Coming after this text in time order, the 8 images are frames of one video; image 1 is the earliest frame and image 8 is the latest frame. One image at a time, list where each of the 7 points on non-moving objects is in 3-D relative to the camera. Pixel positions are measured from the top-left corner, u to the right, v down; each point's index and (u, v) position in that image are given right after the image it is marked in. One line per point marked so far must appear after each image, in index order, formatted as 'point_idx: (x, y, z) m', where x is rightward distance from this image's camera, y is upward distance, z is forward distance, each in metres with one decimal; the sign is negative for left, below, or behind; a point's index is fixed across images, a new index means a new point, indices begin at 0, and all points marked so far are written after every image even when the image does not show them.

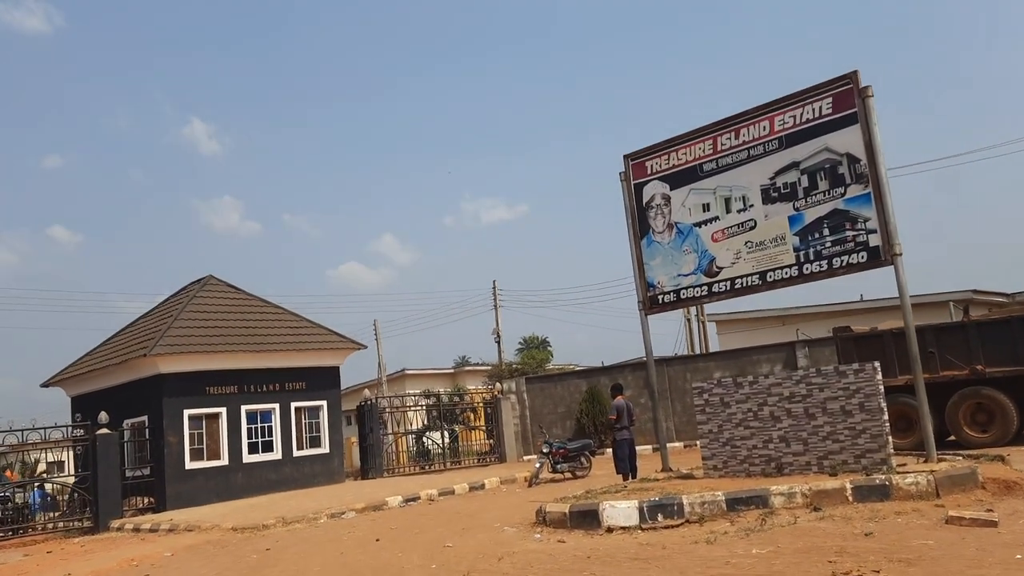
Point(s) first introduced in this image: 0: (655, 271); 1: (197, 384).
0: (+2.2, +0.3, +12.4) m
1: (-7.0, -2.1, +18.2) m
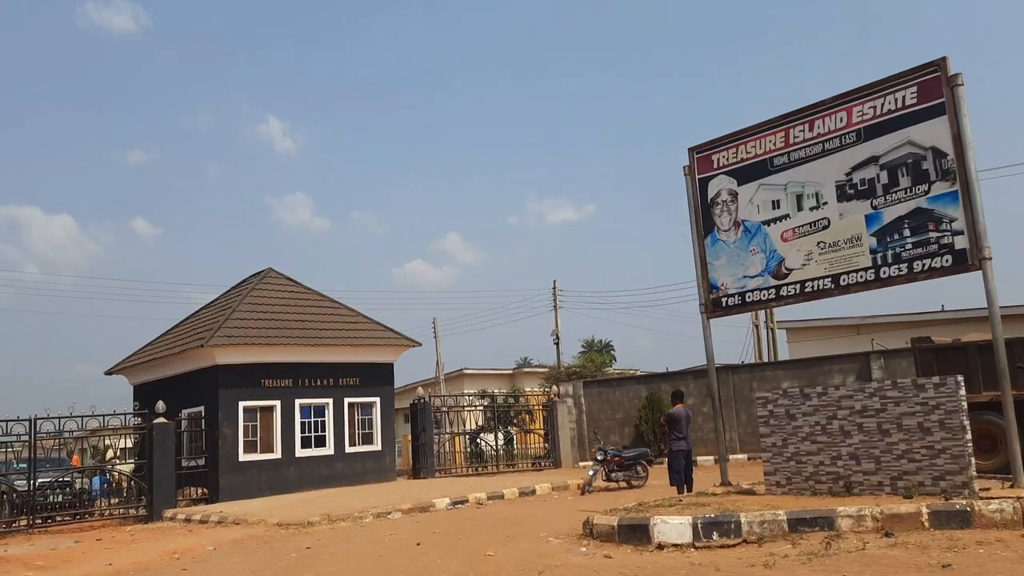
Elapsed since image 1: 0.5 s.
0: (+3.0, +0.2, +11.7) m
1: (-5.8, -2.0, +18.3) m
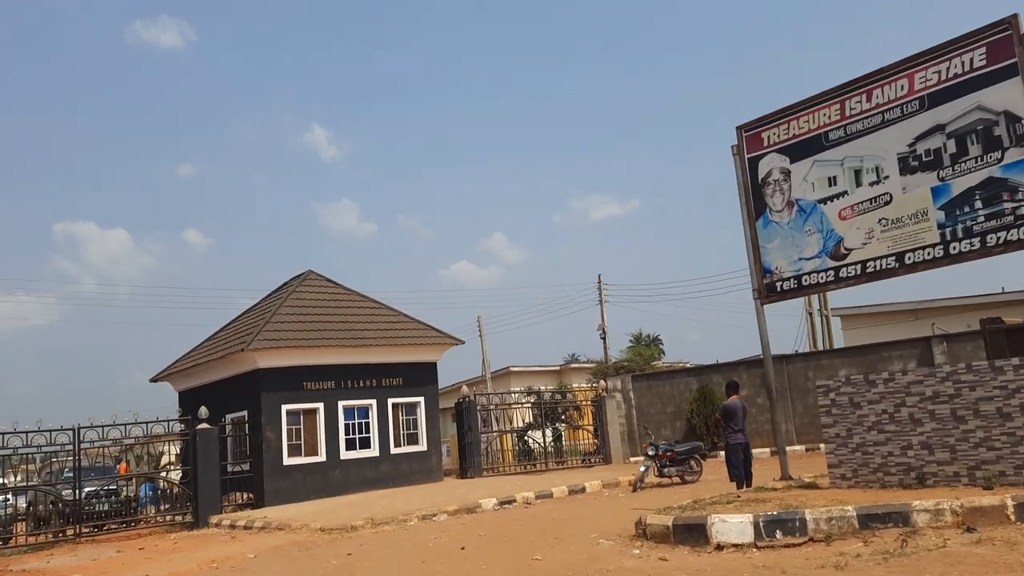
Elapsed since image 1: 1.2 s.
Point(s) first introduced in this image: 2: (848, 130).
0: (+3.5, +0.5, +11.1) m
1: (-4.8, -2.0, +18.1) m
2: (+4.1, +2.0, +10.2) m
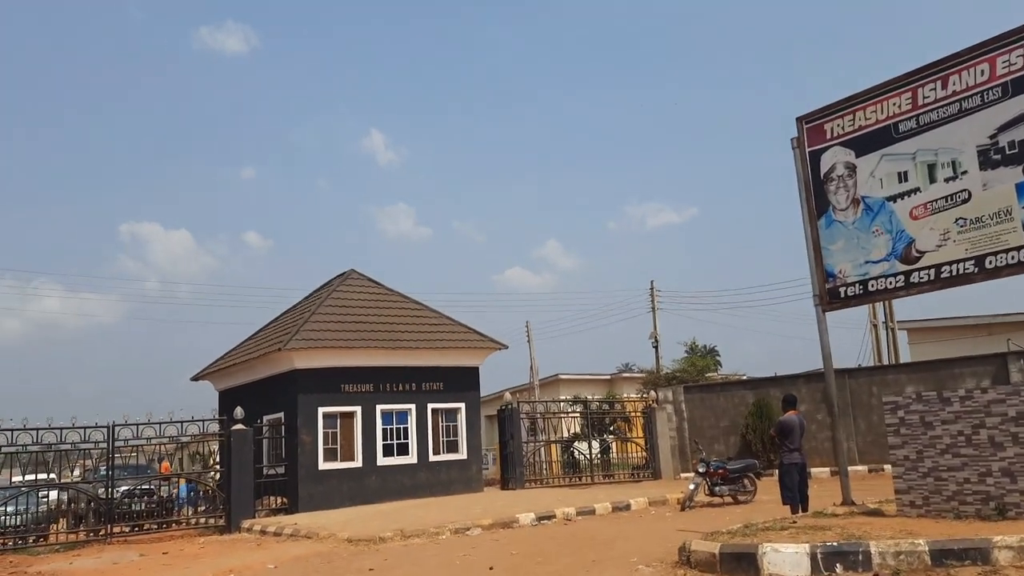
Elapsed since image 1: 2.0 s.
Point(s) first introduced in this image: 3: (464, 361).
0: (+4.0, +0.4, +10.2) m
1: (-3.9, -2.0, +17.7) m
2: (+4.6, +1.9, +9.2) m
3: (-1.1, -1.7, +19.5) m
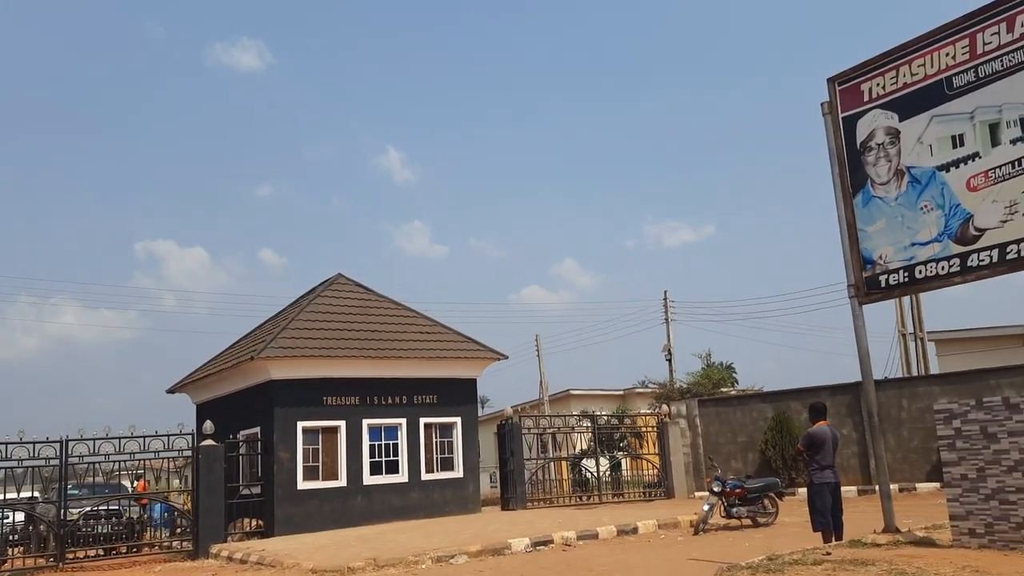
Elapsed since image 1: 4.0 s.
0: (+3.8, +0.5, +8.7) m
1: (-3.9, -2.1, +16.3) m
2: (+4.4, +2.0, +7.8) m
3: (-1.1, -1.8, +18.0) m
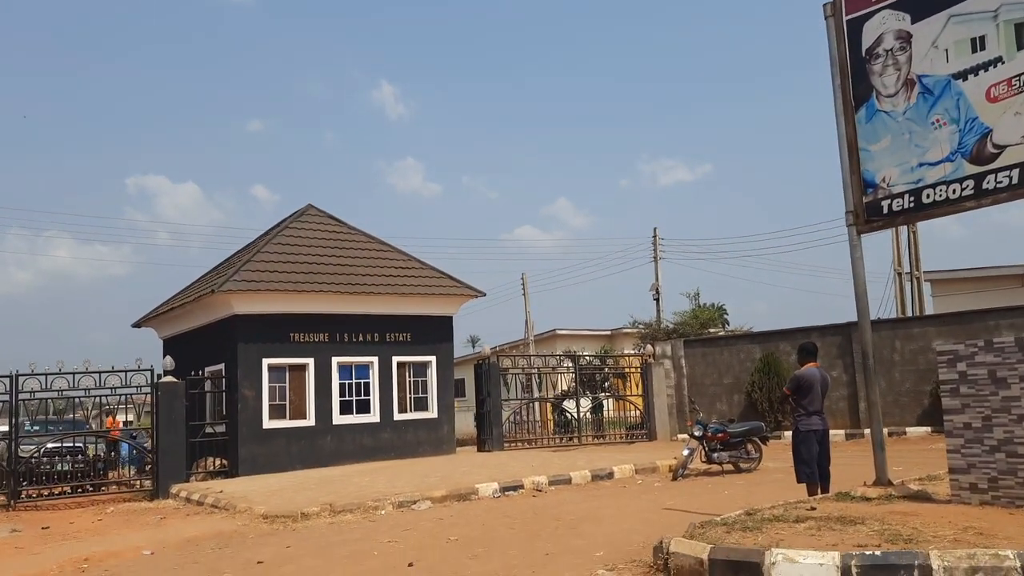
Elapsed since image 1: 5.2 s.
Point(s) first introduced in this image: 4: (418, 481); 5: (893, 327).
0: (+3.4, +1.2, +7.7) m
1: (-4.4, -0.8, +15.4) m
2: (+4.0, +2.6, +6.7) m
3: (-1.6, -0.4, +17.2) m
4: (-1.4, -2.8, +11.8) m
5: (+7.4, -0.7, +15.8) m
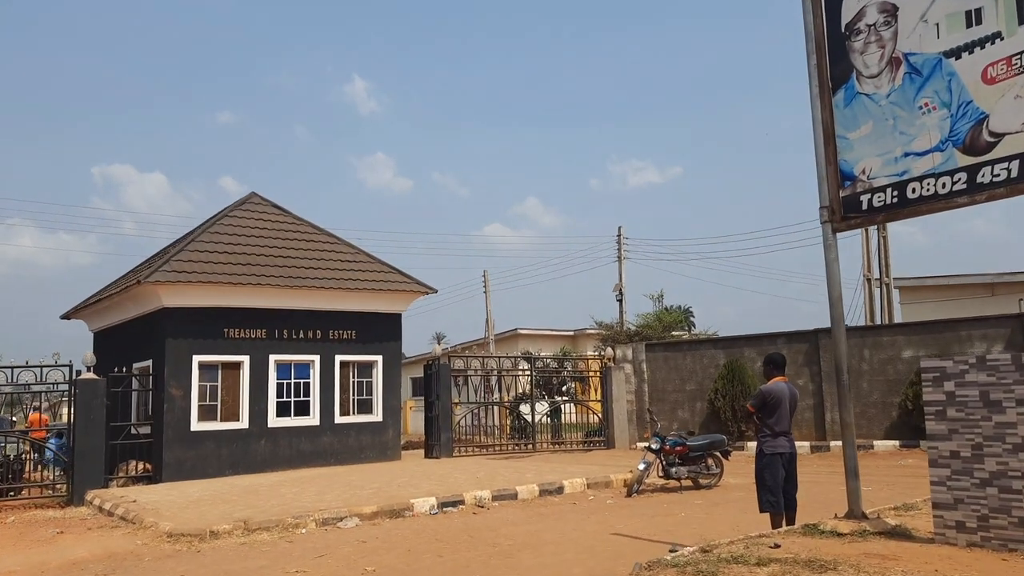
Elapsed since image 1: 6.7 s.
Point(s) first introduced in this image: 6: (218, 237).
0: (+2.9, +1.1, +6.9) m
1: (-5.2, -0.6, +14.3) m
2: (+3.5, +2.5, +5.9) m
3: (-2.6, -0.3, +16.2) m
4: (-2.2, -2.7, +10.8) m
5: (+6.5, -0.8, +15.1) m
6: (-5.4, +0.9, +15.2) m
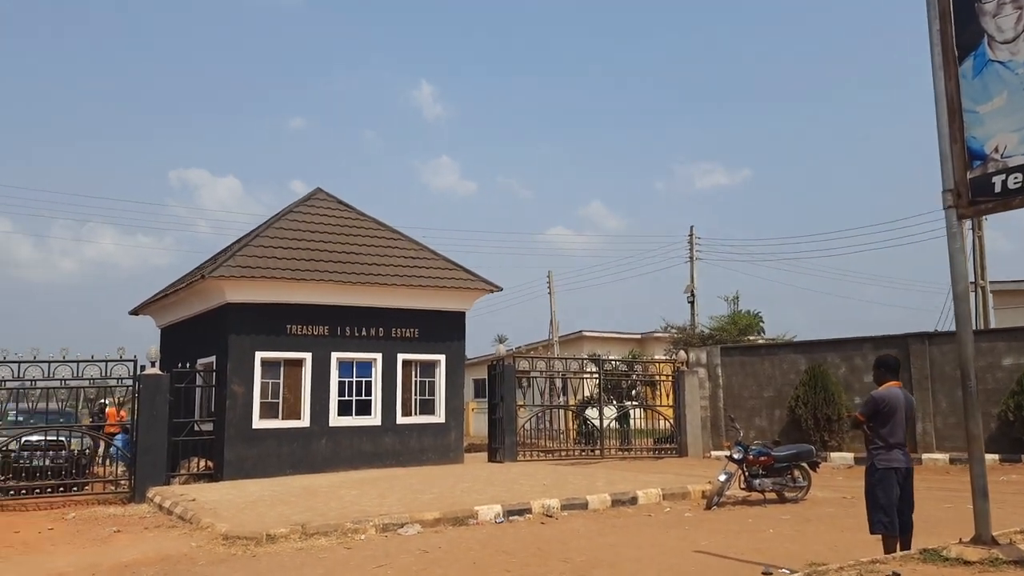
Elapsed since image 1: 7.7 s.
0: (+3.5, +1.2, +6.1) m
1: (-4.1, -0.5, +14.1) m
2: (+4.1, +2.6, +5.0) m
3: (-1.3, -0.3, +15.7) m
4: (-1.3, -2.7, +10.3) m
5: (+7.7, -0.9, +14.0) m
6: (-4.1, +1.0, +15.0) m
